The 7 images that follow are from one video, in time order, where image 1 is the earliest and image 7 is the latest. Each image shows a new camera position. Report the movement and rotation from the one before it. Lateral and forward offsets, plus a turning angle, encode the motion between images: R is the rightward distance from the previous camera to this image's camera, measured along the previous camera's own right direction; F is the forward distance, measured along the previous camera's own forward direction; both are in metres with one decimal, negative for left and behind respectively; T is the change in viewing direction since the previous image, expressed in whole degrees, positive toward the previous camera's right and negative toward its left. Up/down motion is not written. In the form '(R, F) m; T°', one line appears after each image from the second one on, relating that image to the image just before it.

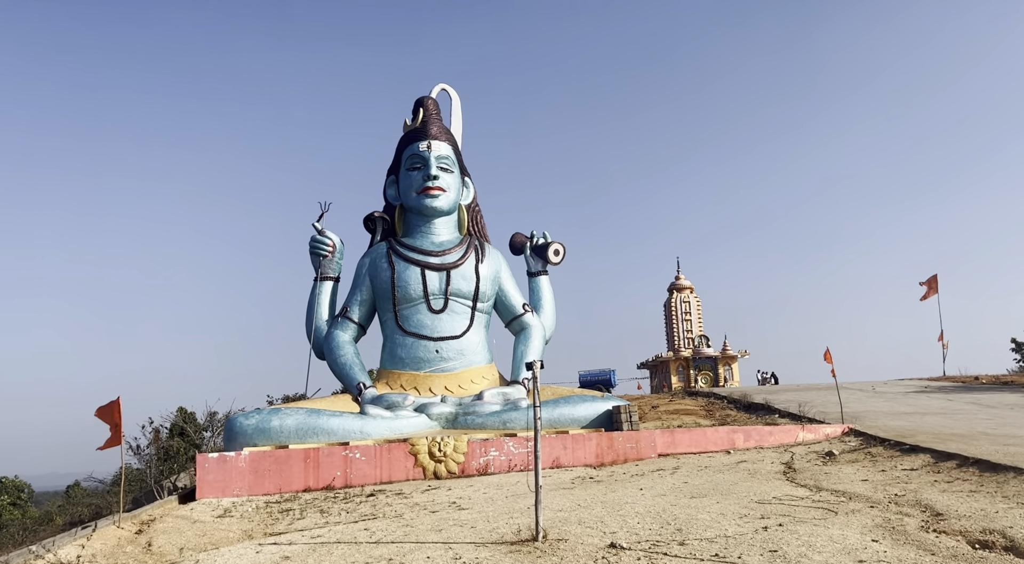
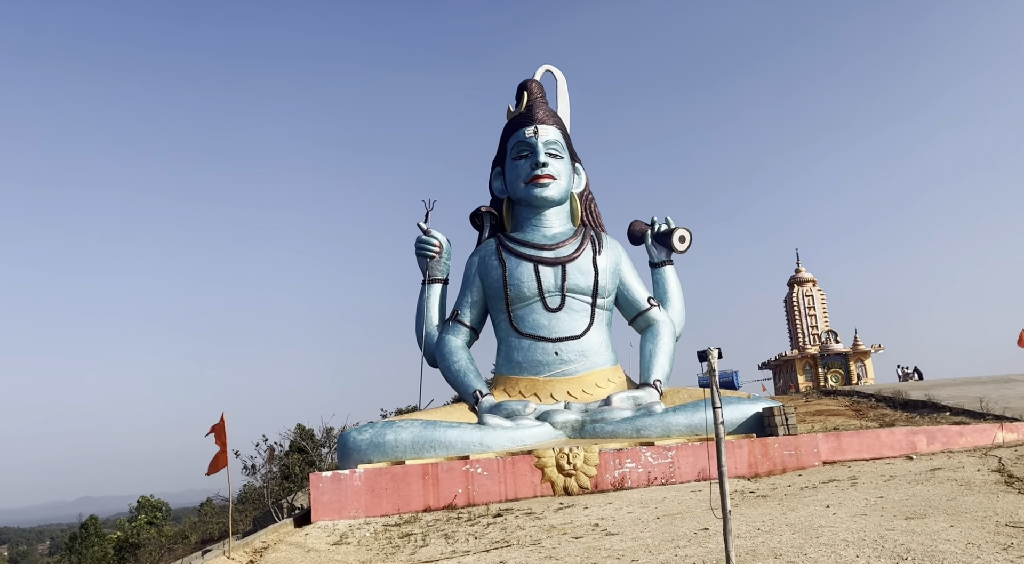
(-0.3, +1.1) m; -8°
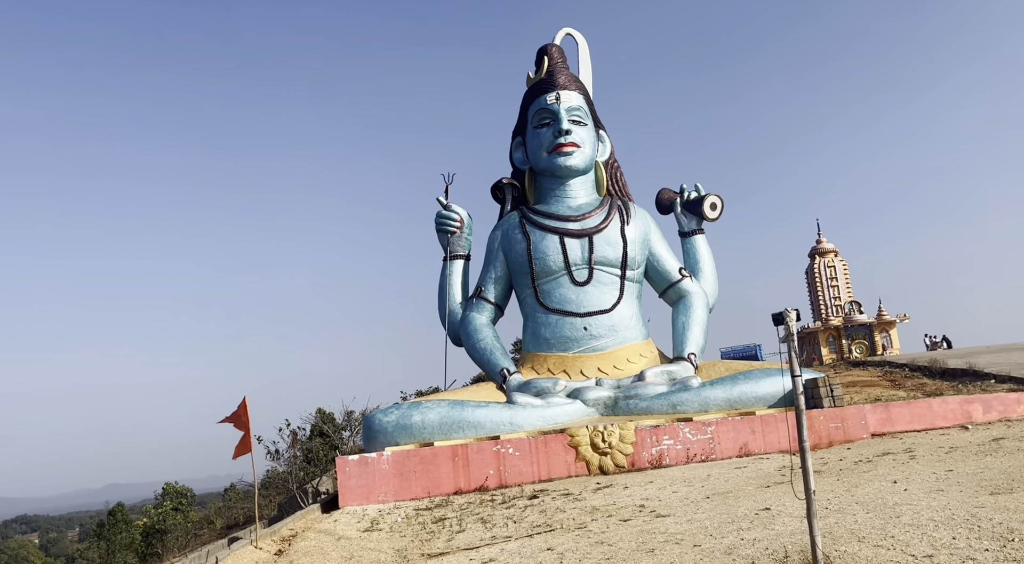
(-0.2, +0.4) m; -1°
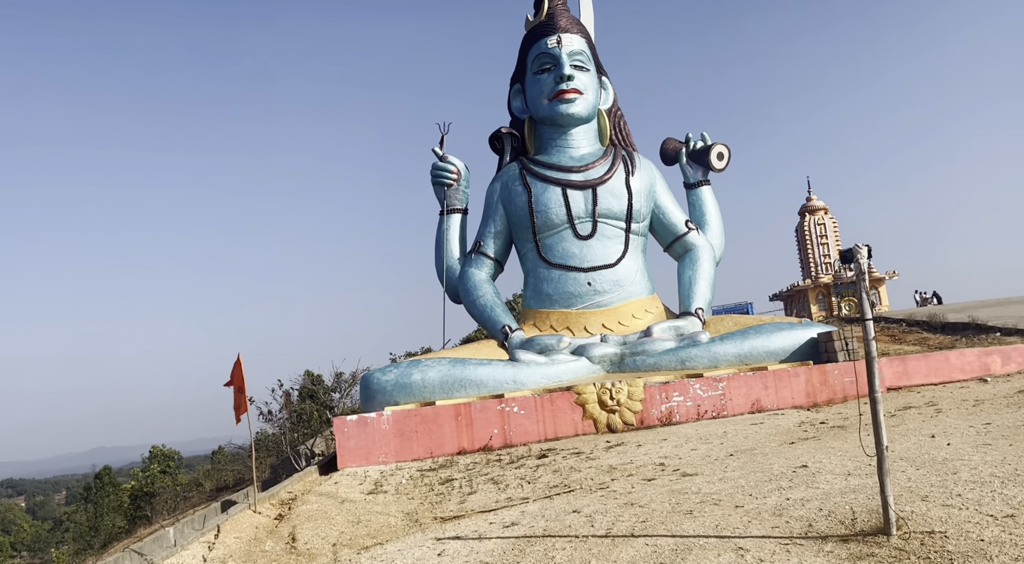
(-0.2, +0.4) m; +1°
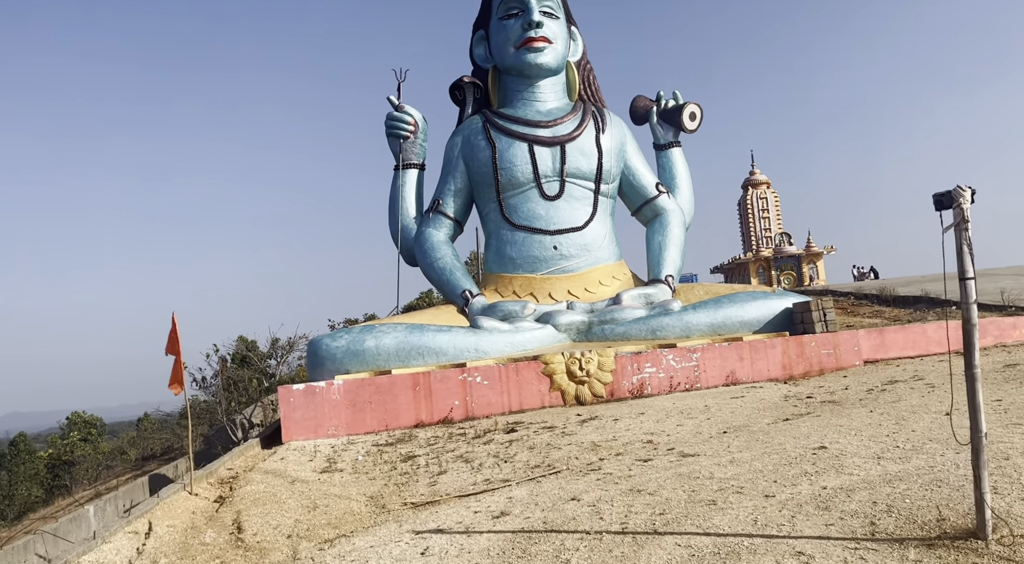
(-0.3, +0.7) m; +5°
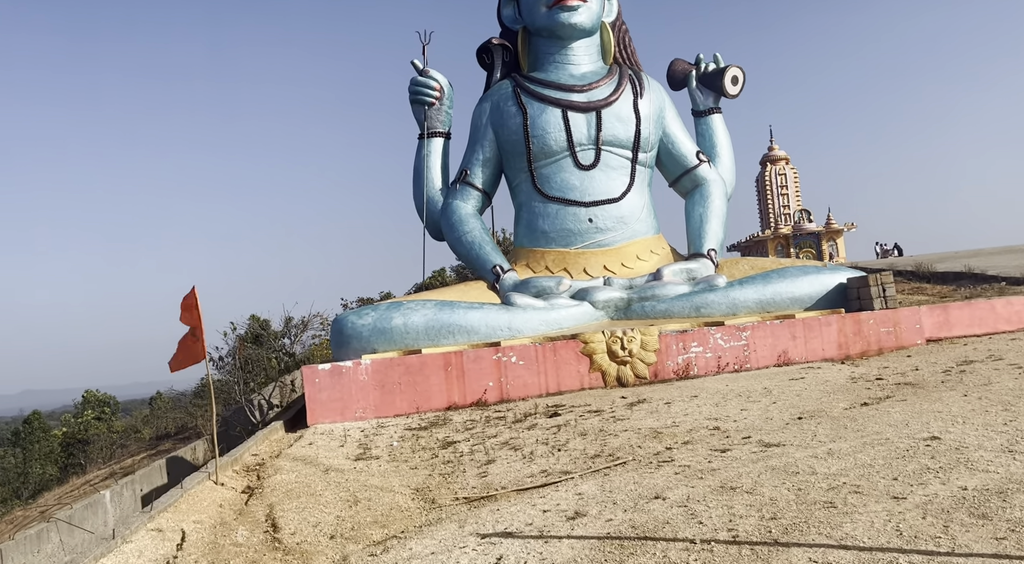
(-0.3, +0.5) m; -1°
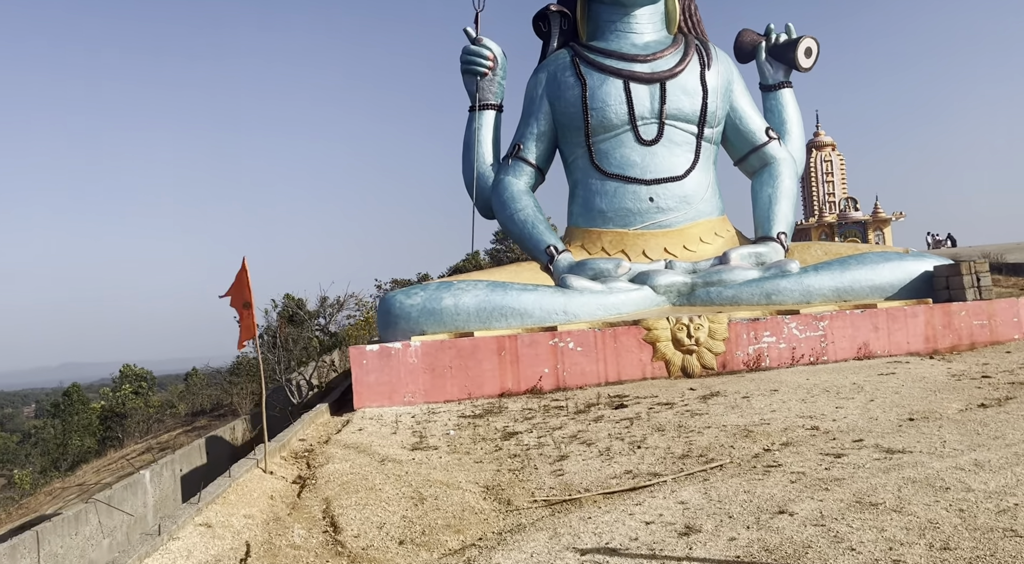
(-0.3, +0.5) m; -2°
